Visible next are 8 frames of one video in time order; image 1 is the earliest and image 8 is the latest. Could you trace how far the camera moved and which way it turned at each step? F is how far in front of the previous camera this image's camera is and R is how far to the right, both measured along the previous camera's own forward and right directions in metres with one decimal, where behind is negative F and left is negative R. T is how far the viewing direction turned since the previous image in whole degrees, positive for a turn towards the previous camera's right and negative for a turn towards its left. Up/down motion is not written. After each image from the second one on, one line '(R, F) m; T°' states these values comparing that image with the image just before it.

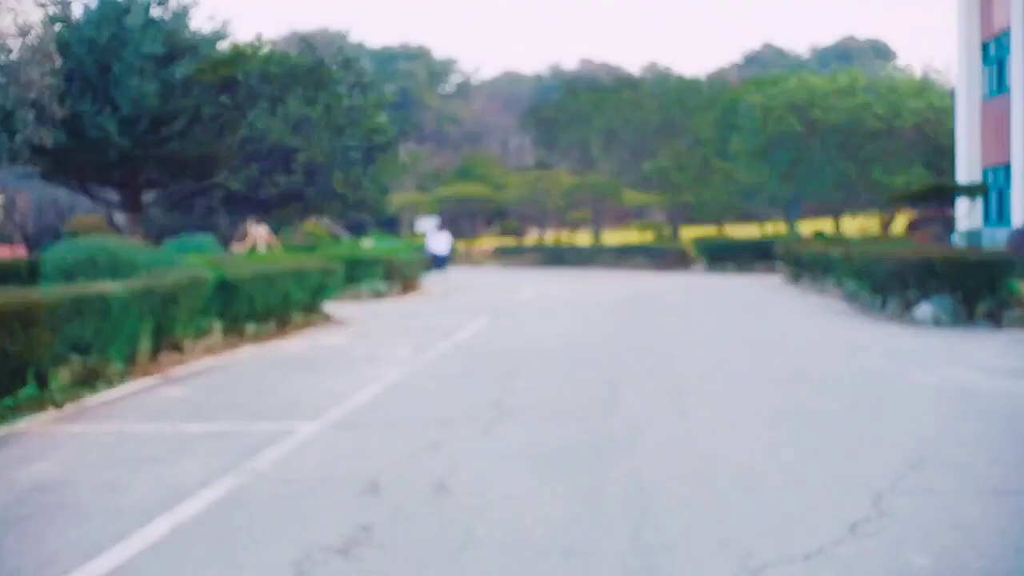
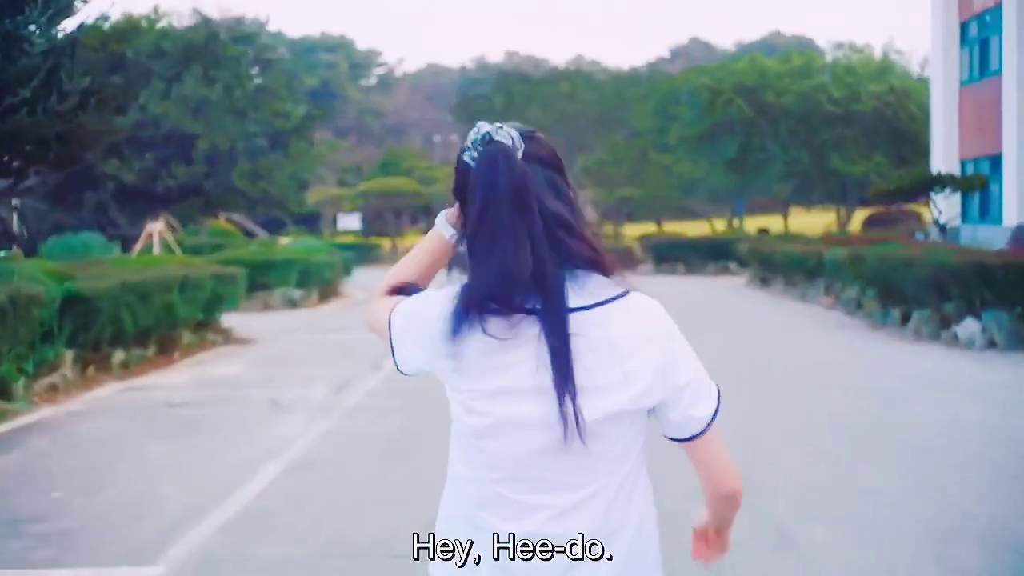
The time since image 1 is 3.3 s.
(-0.2, +3.6) m; +4°
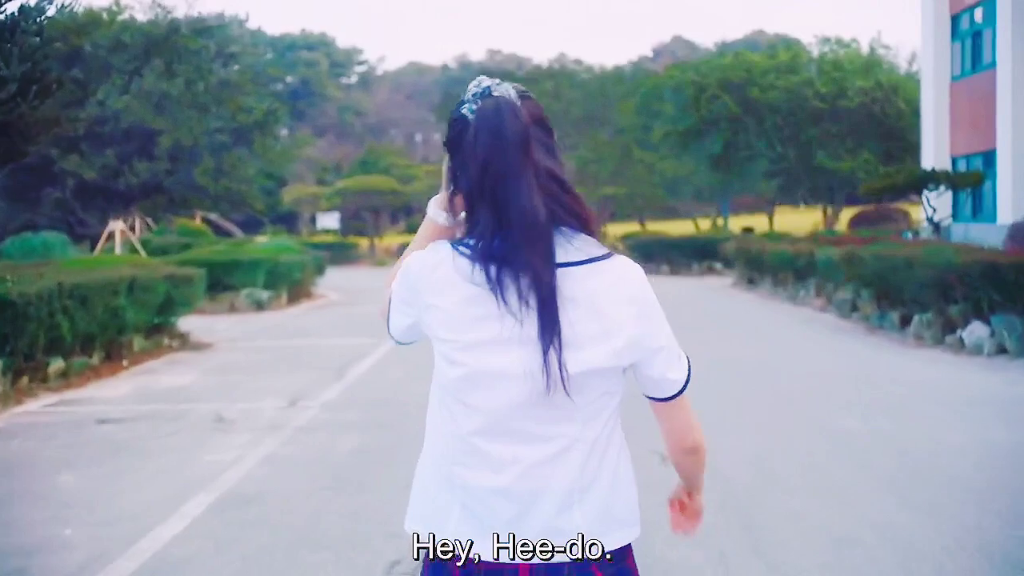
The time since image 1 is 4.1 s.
(+0.1, +1.0) m; +1°
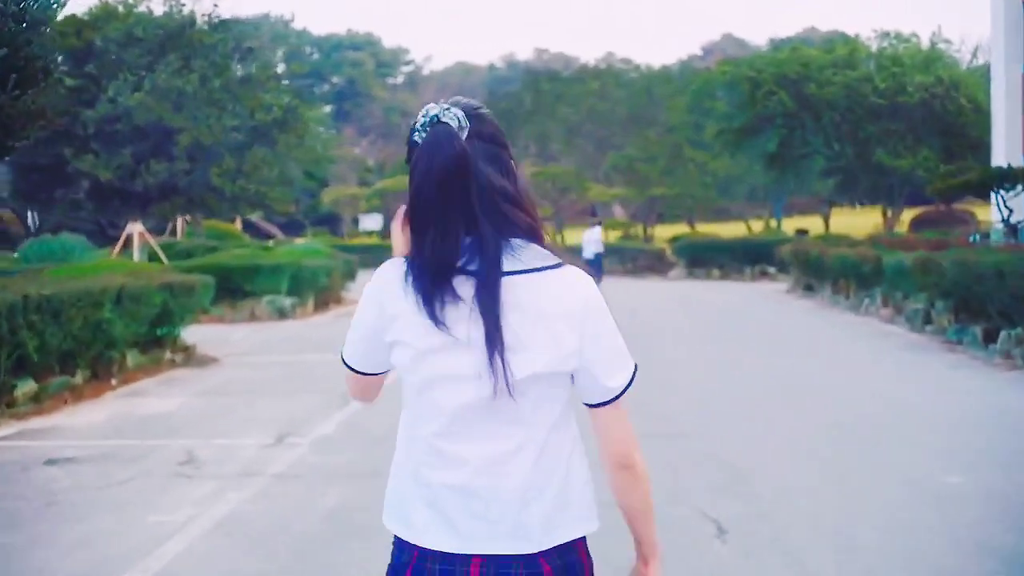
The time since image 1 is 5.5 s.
(+0.1, +1.5) m; -2°
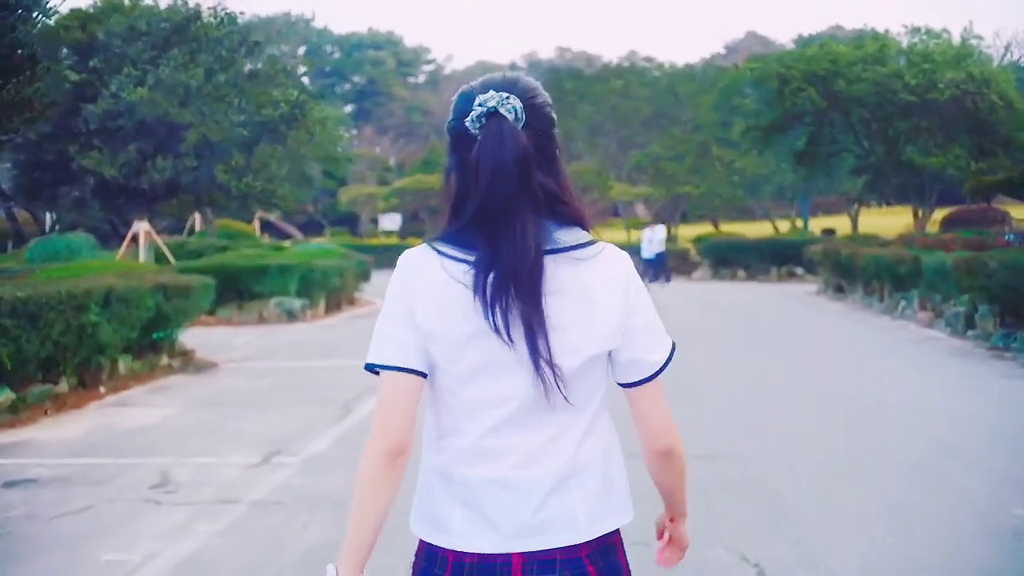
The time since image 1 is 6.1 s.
(+0.1, +0.8) m; -1°
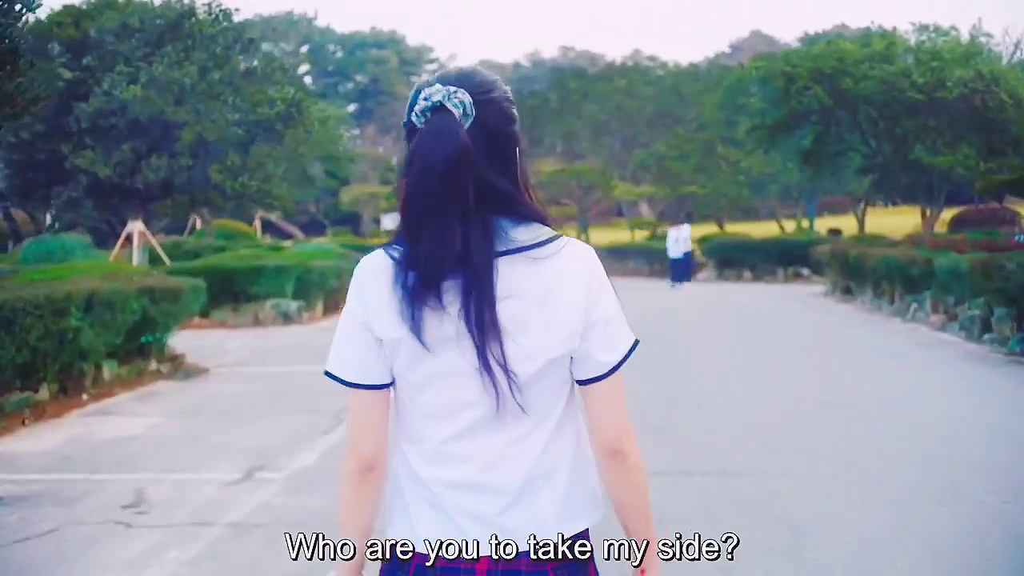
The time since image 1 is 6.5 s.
(0.0, +0.4) m; 0°
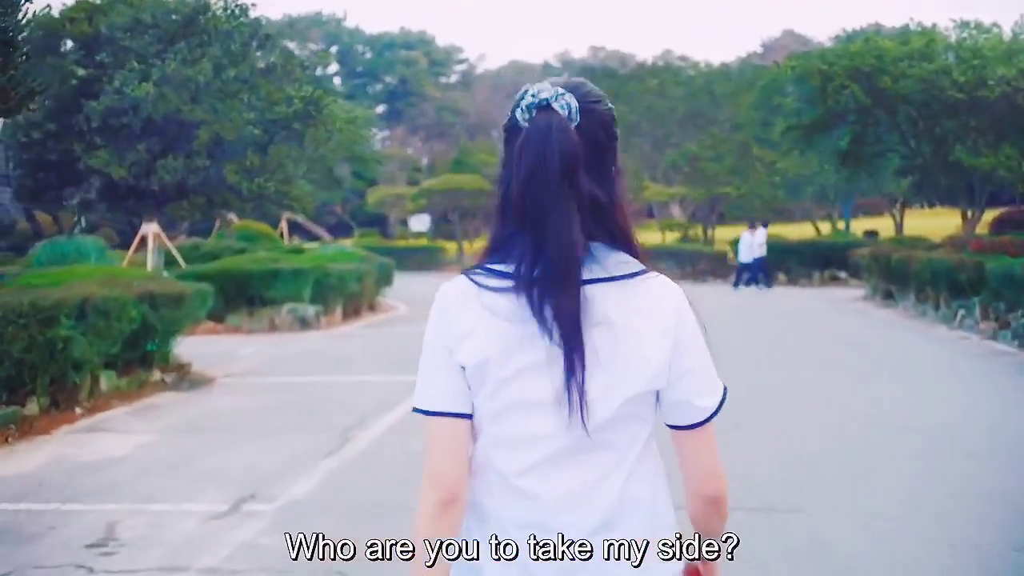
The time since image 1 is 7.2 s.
(+0.1, +0.8) m; -1°
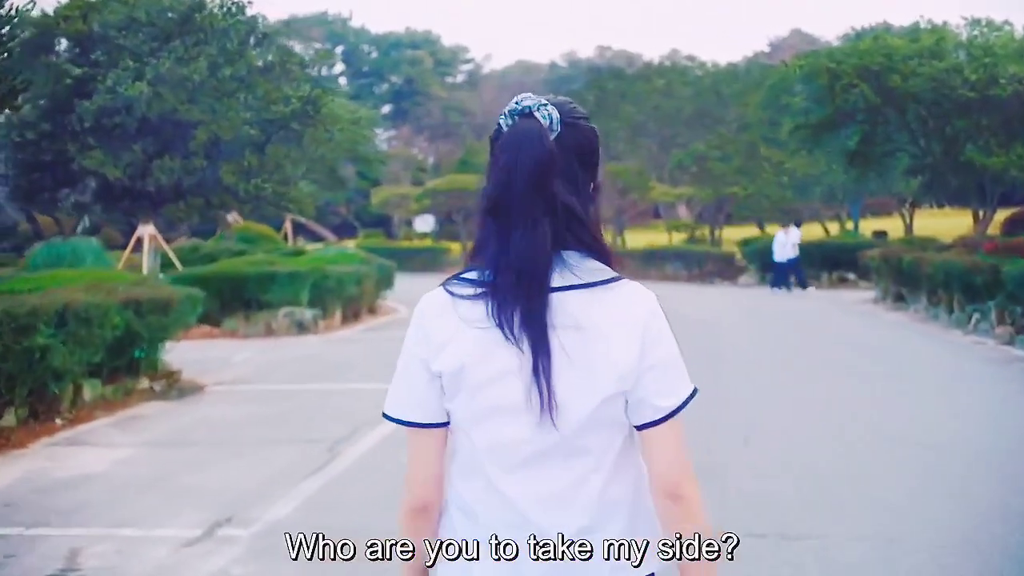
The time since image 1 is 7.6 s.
(+0.1, +0.4) m; 0°
